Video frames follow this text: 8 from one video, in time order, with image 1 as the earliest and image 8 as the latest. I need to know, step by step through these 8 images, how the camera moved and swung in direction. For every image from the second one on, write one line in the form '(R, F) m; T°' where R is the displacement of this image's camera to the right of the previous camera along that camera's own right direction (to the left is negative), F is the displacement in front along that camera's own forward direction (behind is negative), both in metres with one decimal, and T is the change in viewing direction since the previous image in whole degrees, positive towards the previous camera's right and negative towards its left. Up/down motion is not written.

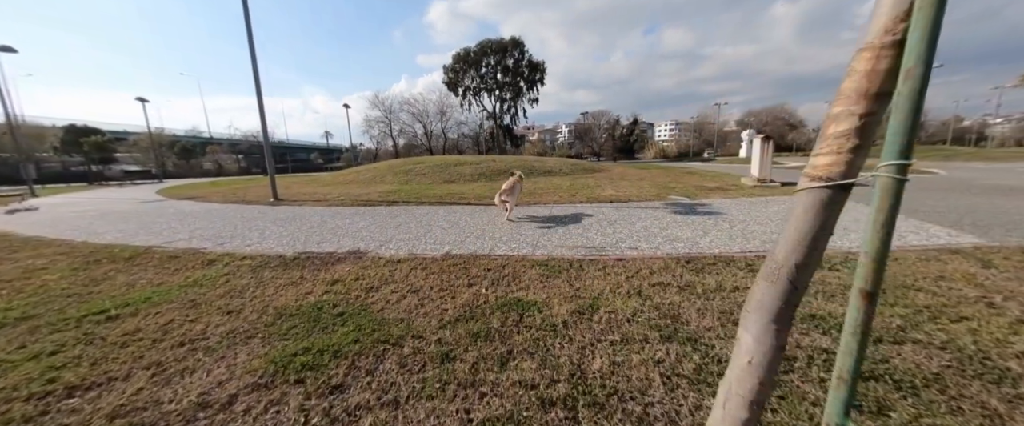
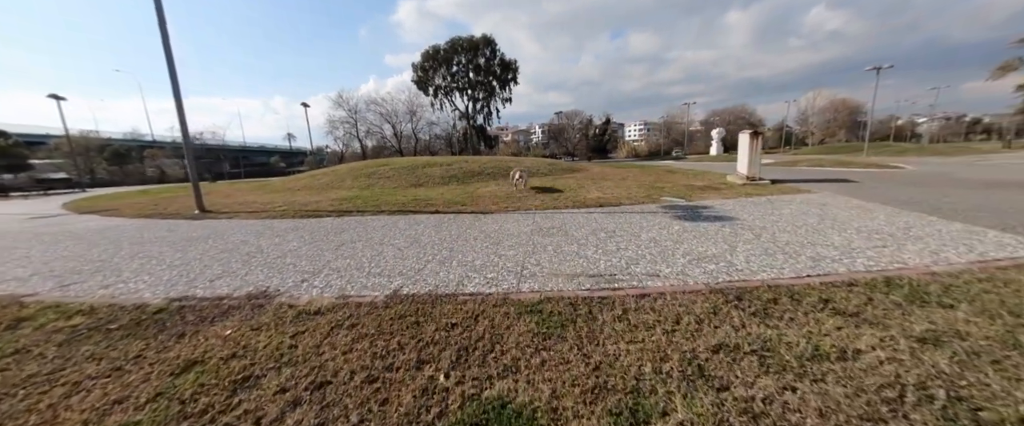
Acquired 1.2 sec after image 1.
(0.0, +1.4) m; +4°
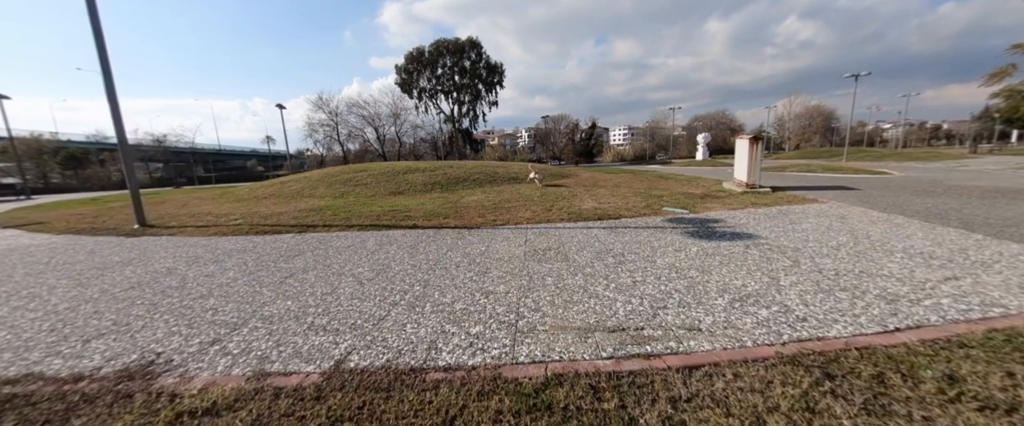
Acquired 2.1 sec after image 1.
(0.0, +1.0) m; +2°
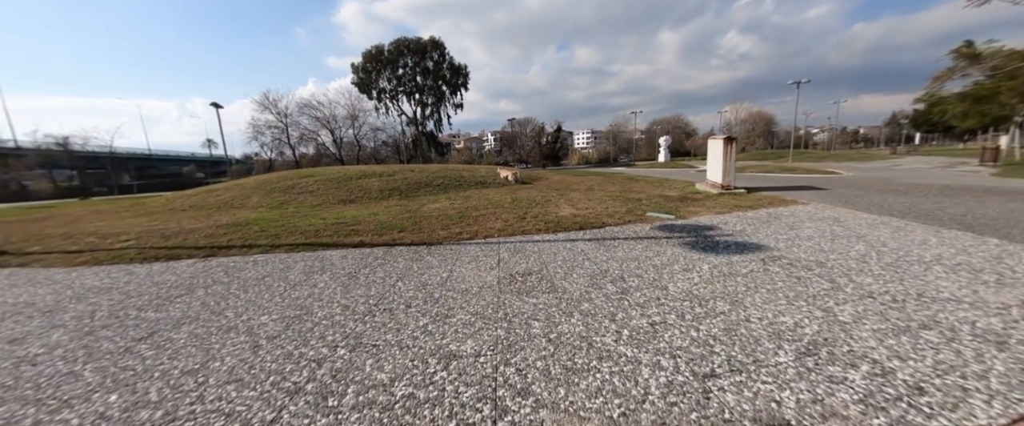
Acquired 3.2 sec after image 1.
(0.0, +1.1) m; +6°
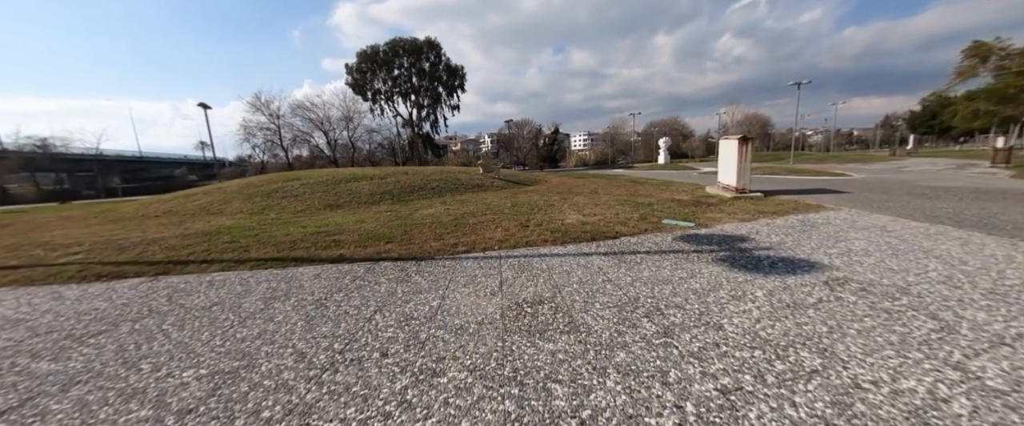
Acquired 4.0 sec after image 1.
(-0.1, +0.8) m; +1°
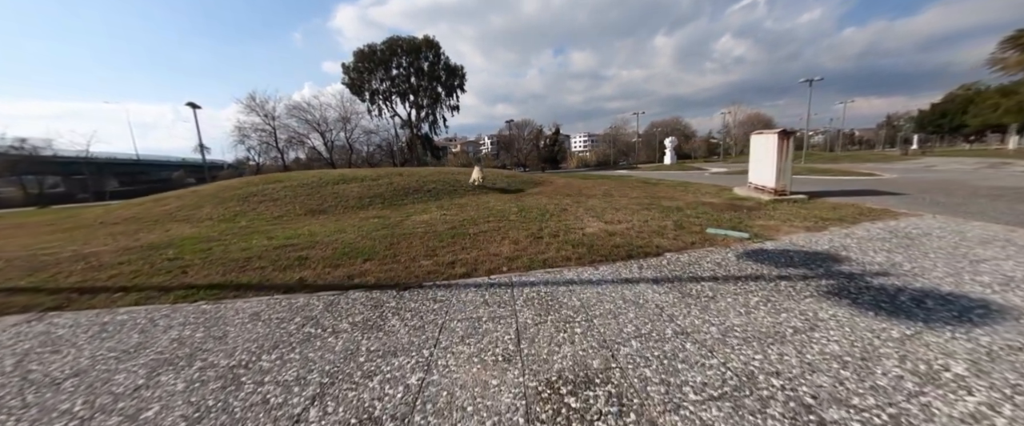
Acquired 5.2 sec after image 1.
(-0.2, +1.3) m; 0°
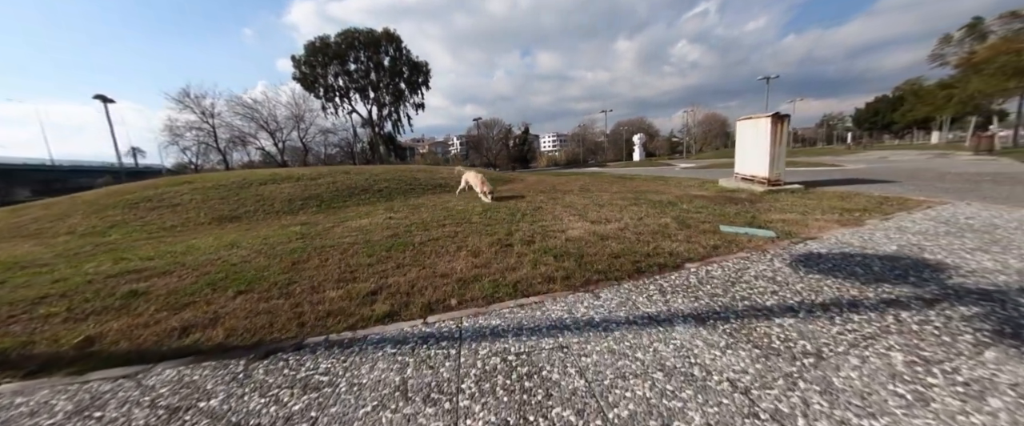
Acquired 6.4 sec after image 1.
(+0.2, +1.5) m; +5°
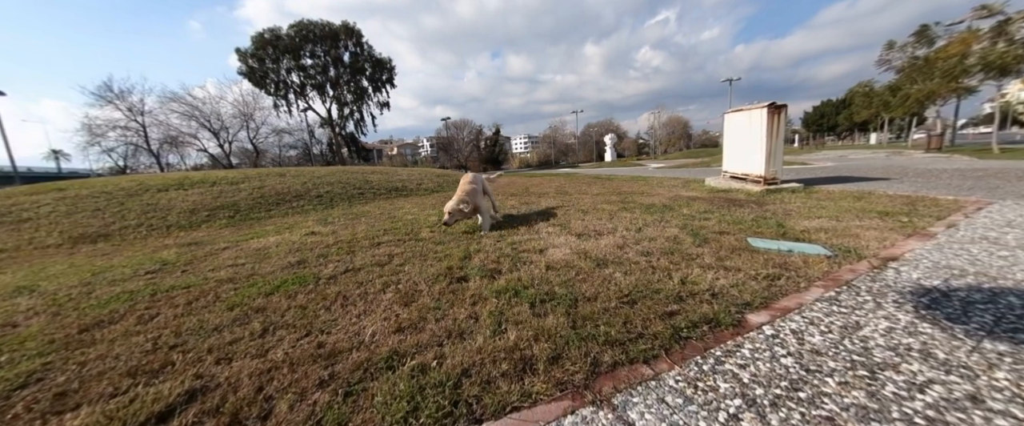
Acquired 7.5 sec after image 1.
(+0.2, +1.4) m; +5°
